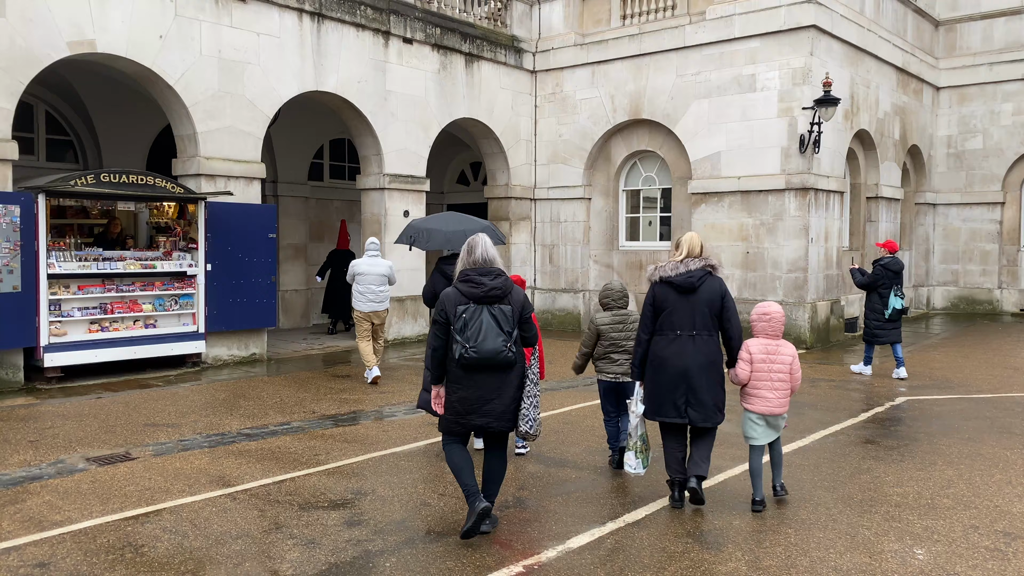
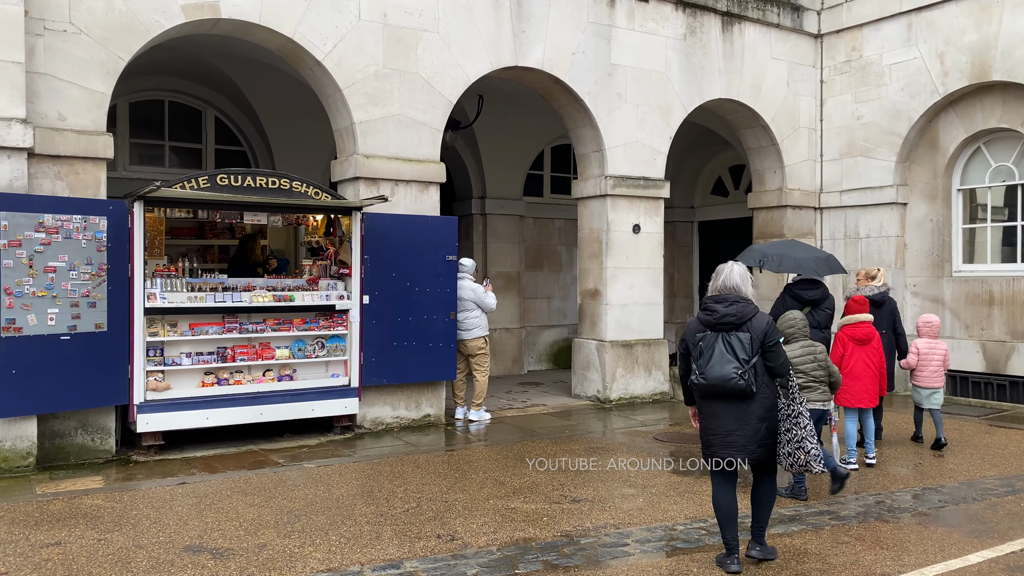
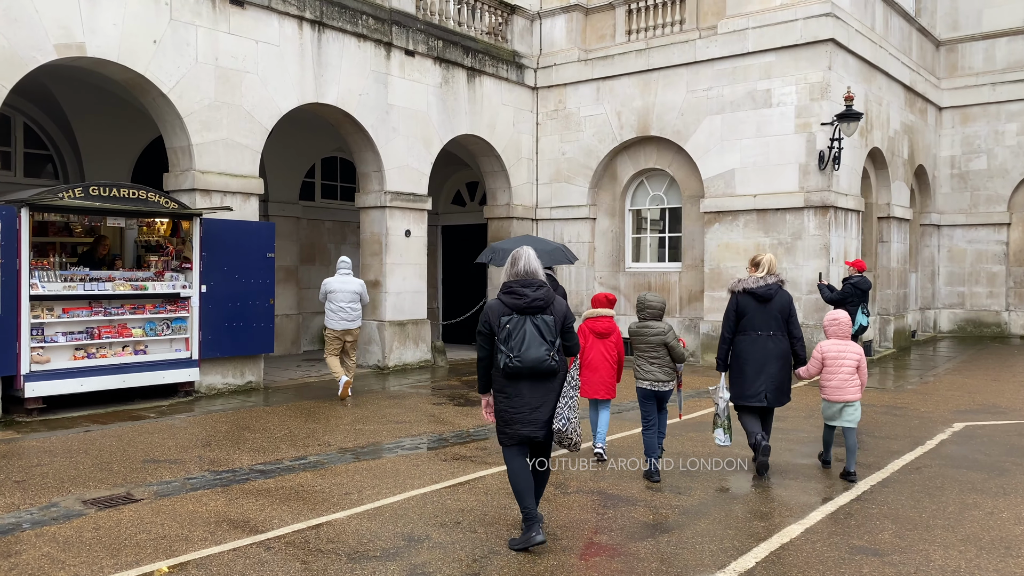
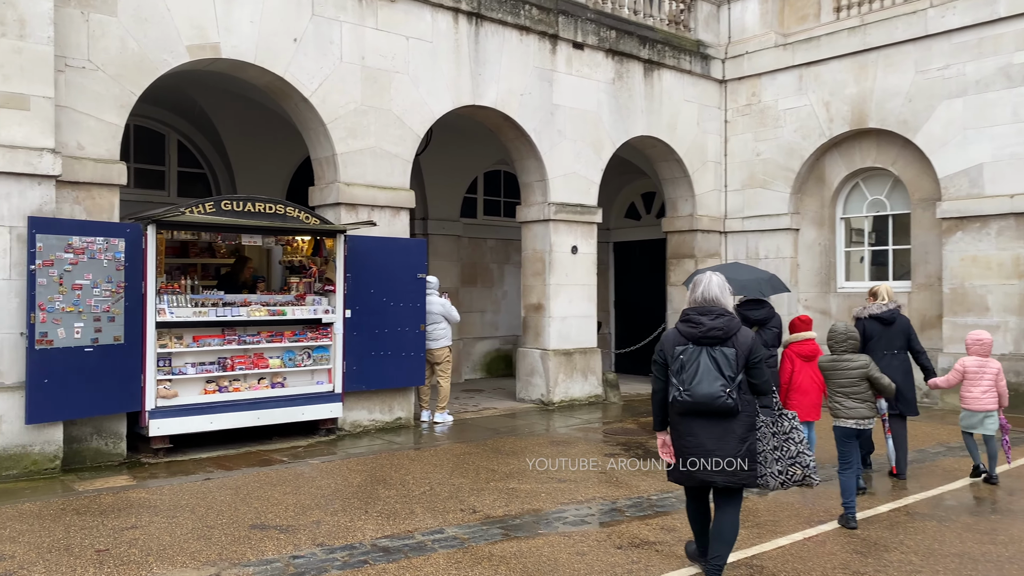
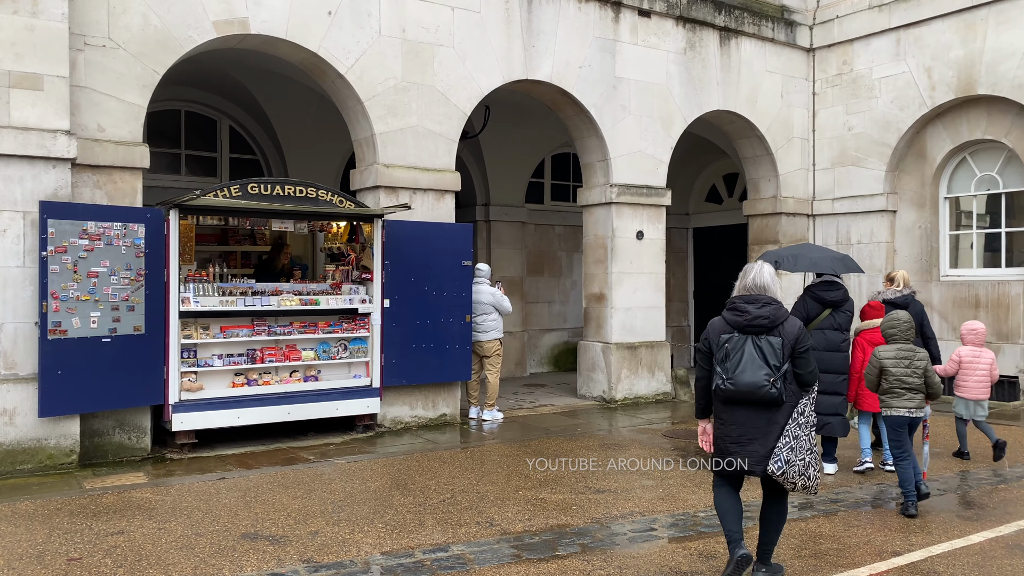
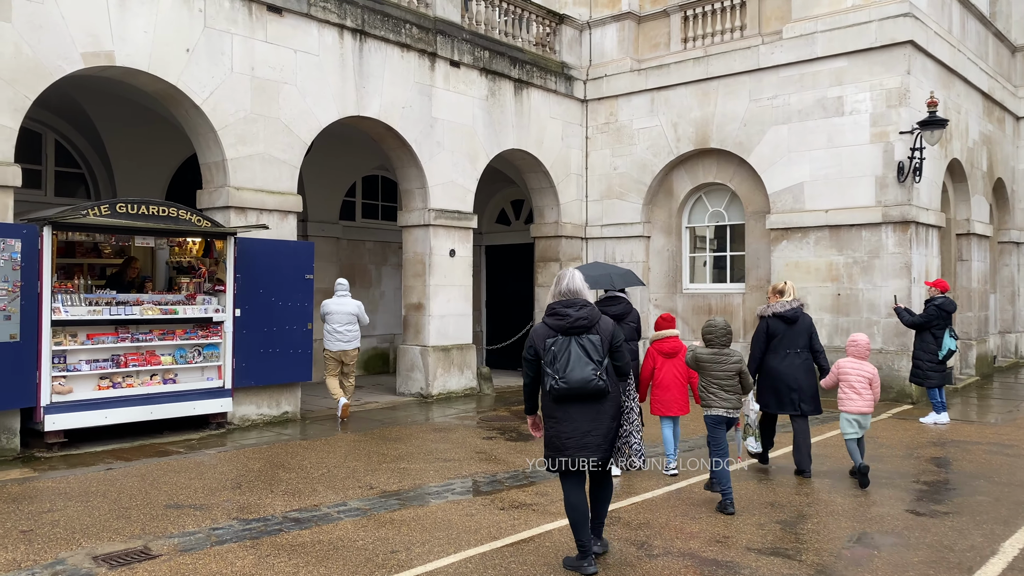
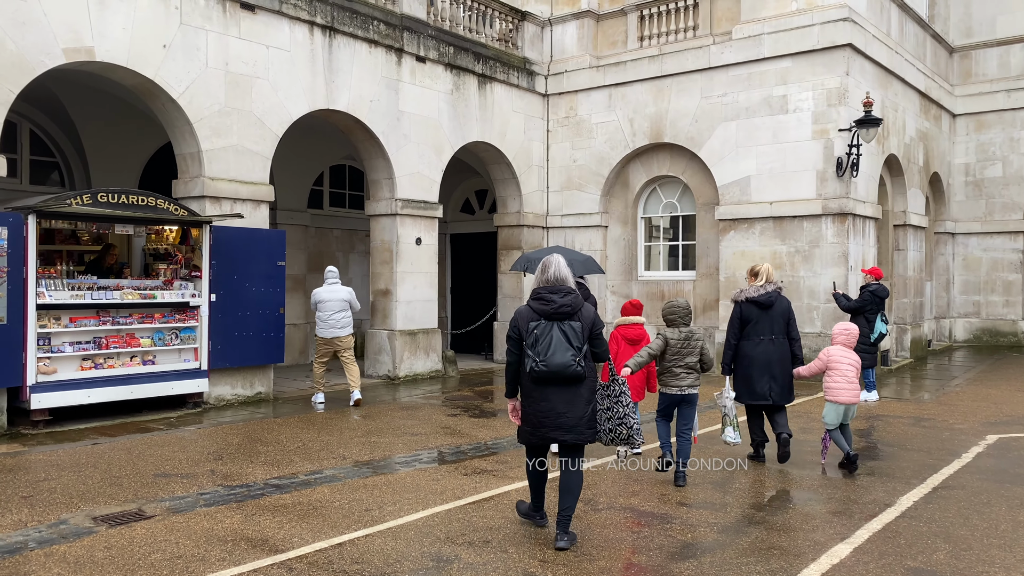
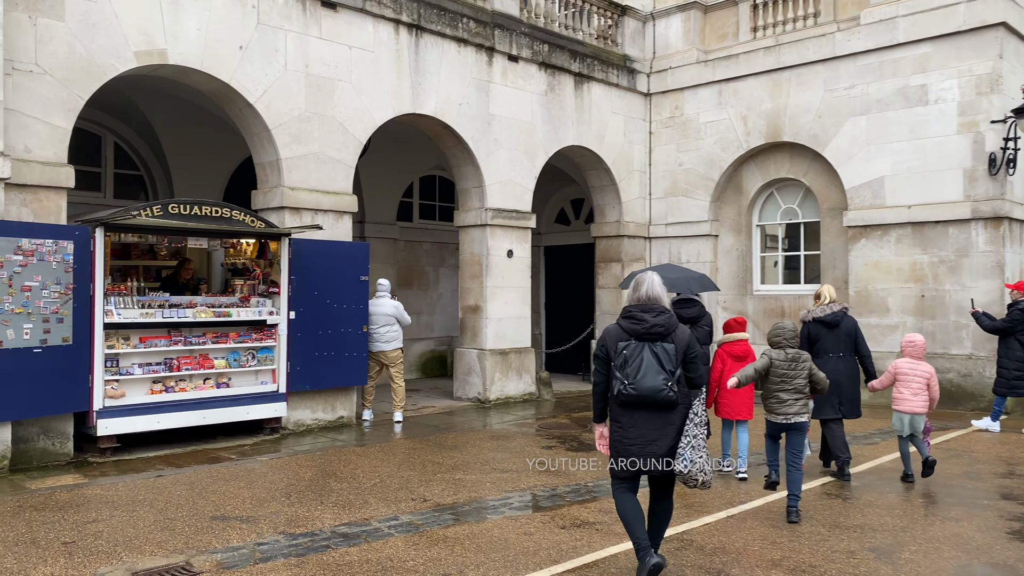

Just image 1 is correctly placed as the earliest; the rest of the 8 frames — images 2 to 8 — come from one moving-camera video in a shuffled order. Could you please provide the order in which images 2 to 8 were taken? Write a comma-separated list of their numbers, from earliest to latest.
3, 7, 6, 8, 4, 5, 2
